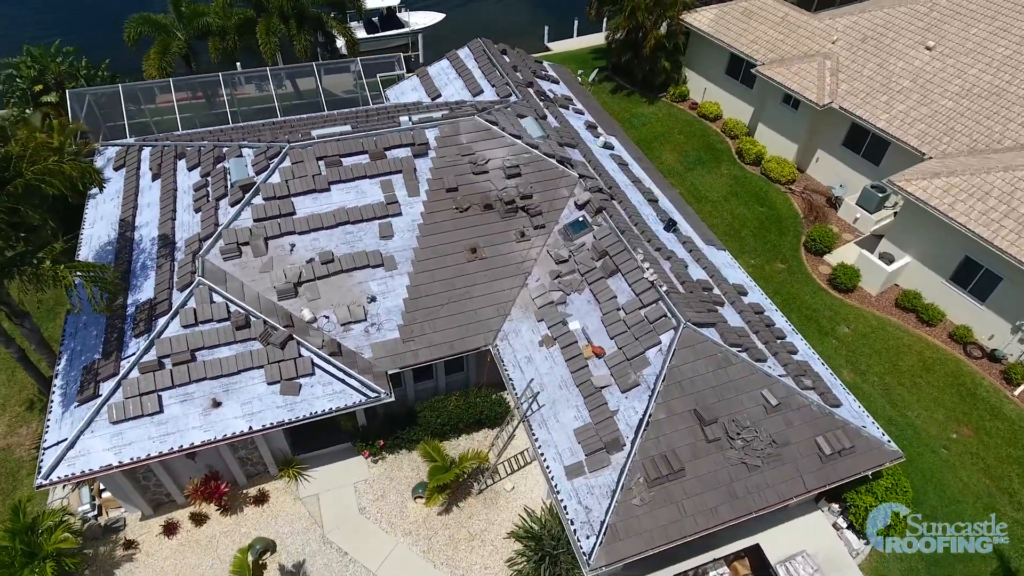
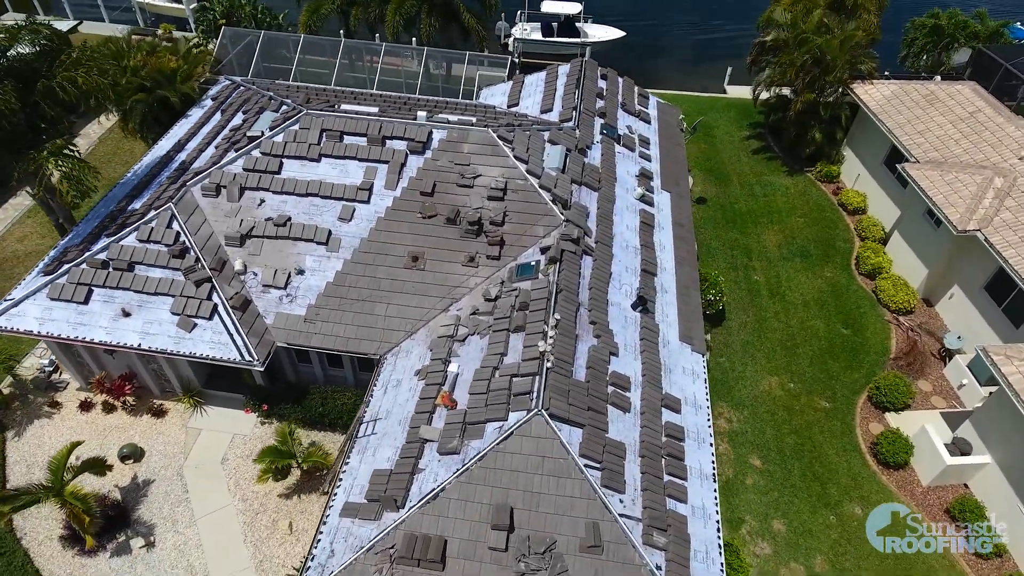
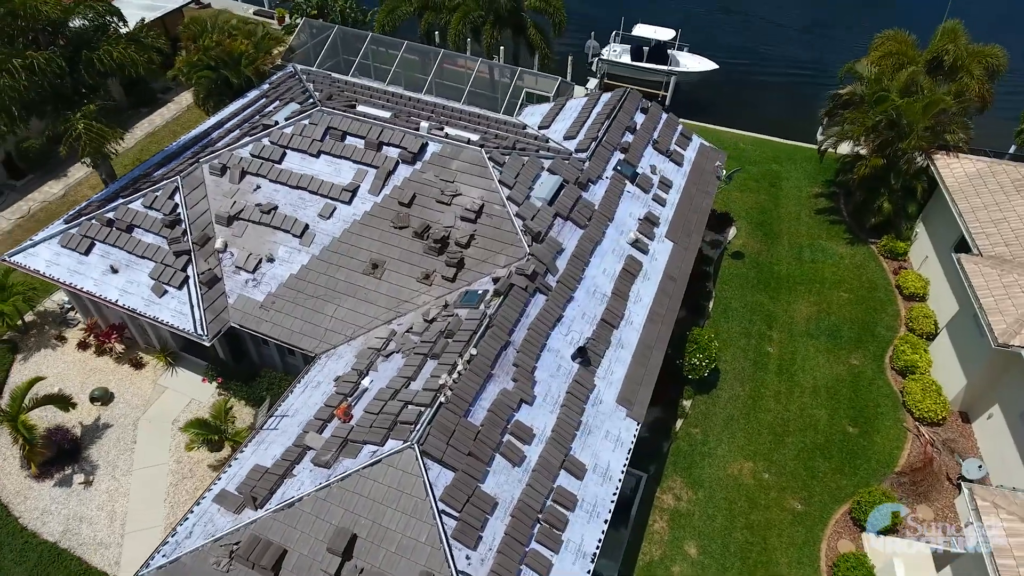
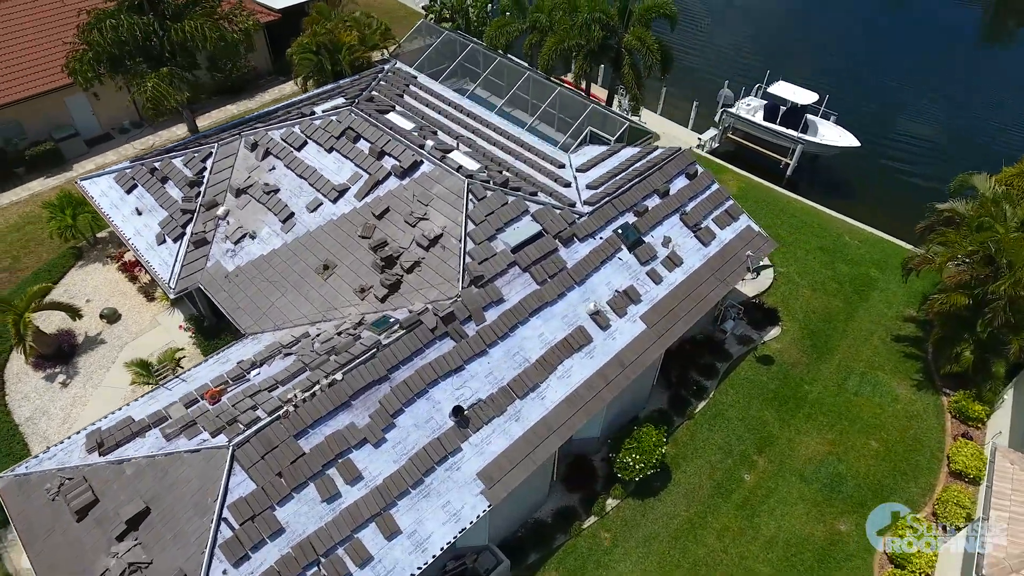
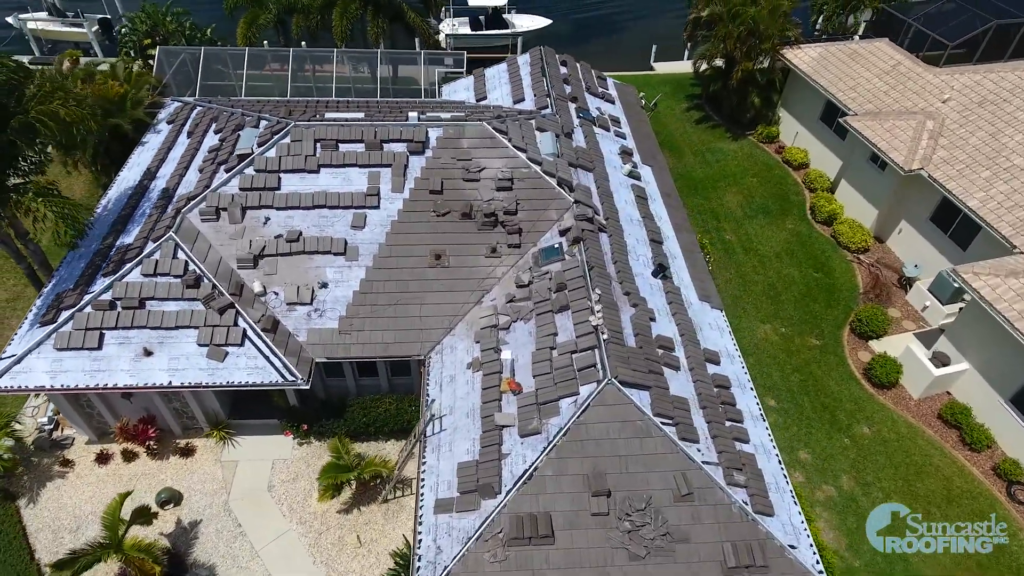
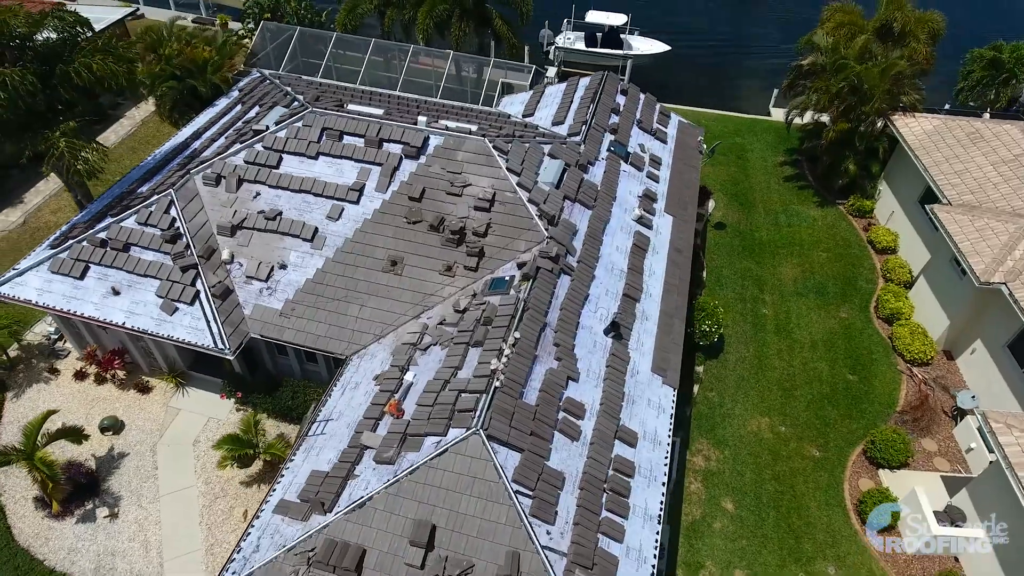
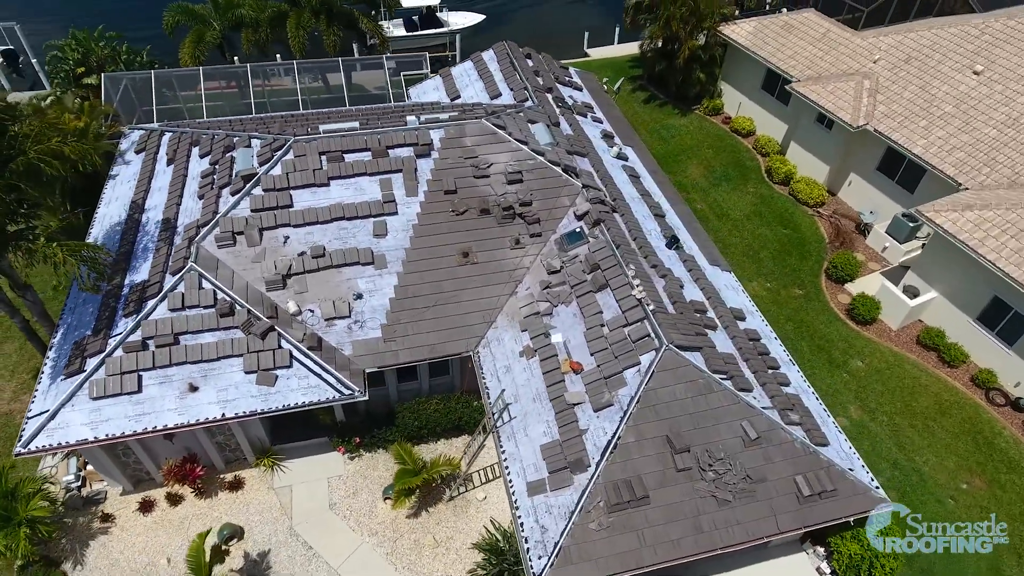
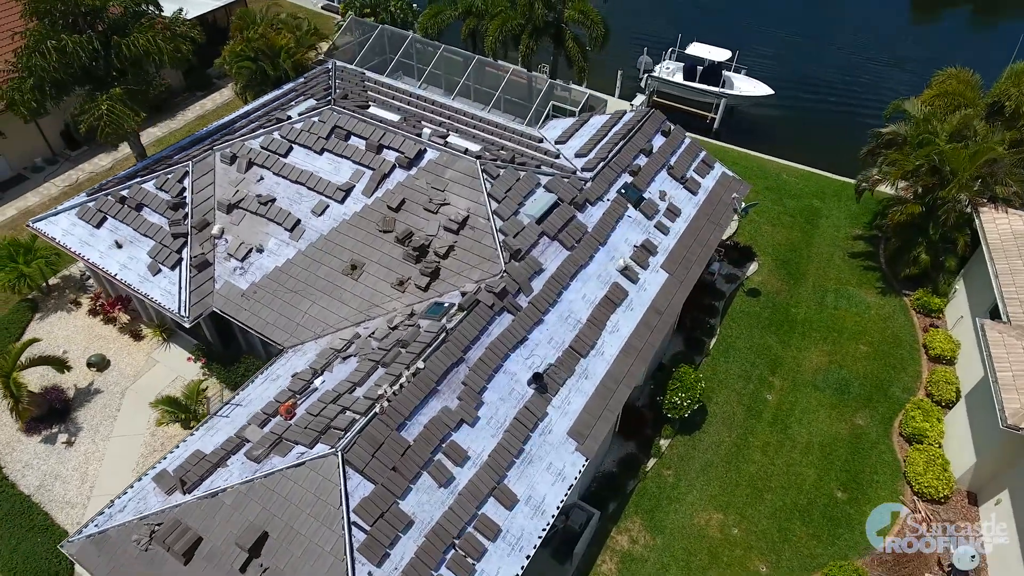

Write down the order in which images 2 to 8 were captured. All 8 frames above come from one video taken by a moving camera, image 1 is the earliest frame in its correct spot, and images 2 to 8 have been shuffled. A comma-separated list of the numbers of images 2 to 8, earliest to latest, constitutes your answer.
7, 5, 2, 6, 3, 8, 4
